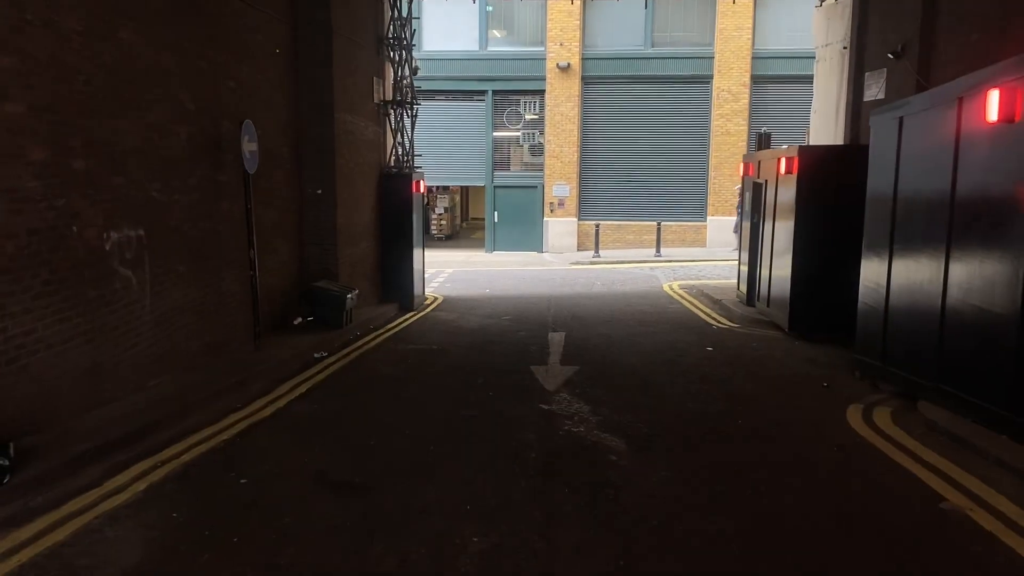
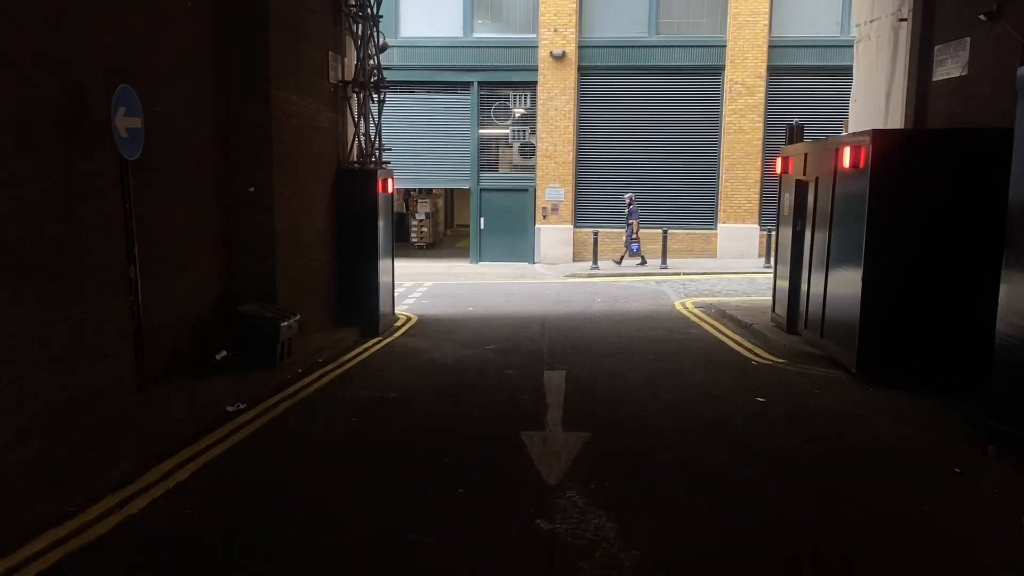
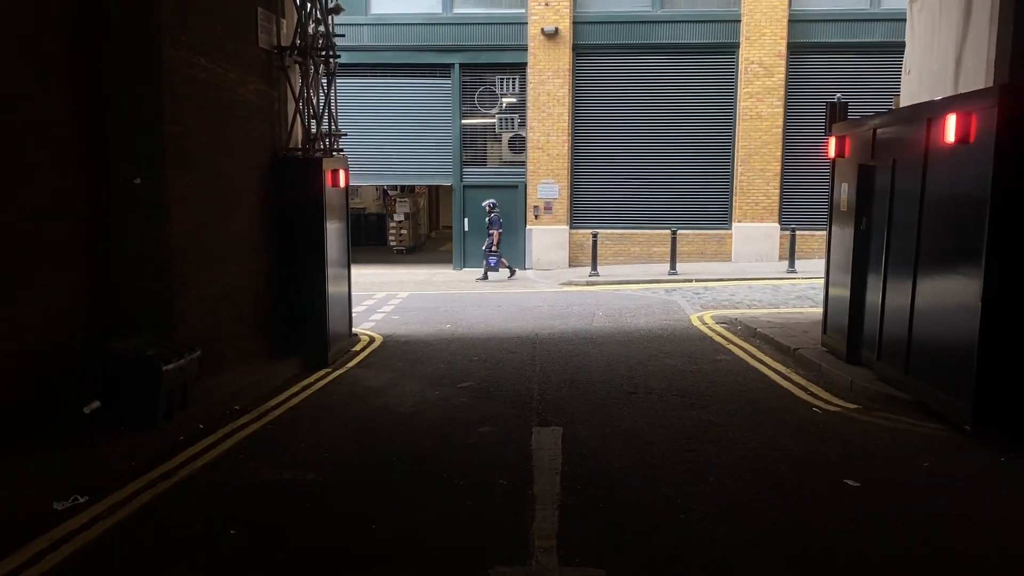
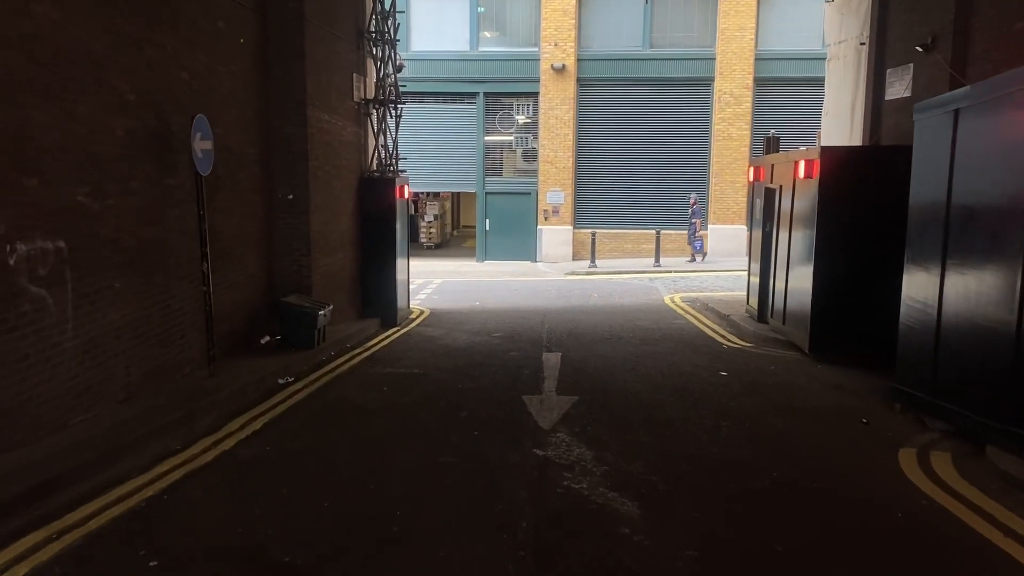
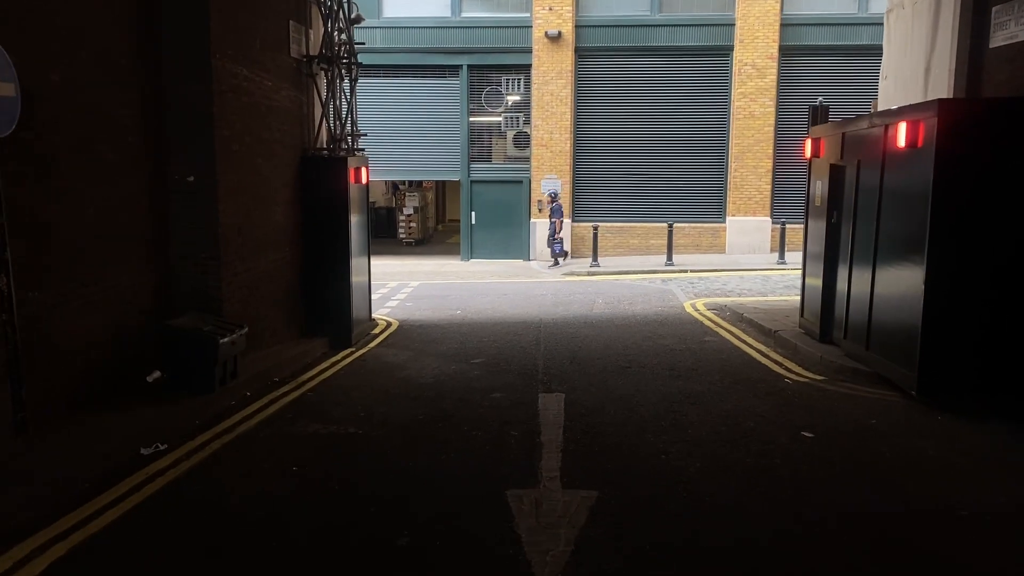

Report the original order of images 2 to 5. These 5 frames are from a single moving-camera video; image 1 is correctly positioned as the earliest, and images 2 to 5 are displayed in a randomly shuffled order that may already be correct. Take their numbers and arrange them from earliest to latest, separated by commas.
4, 2, 5, 3
